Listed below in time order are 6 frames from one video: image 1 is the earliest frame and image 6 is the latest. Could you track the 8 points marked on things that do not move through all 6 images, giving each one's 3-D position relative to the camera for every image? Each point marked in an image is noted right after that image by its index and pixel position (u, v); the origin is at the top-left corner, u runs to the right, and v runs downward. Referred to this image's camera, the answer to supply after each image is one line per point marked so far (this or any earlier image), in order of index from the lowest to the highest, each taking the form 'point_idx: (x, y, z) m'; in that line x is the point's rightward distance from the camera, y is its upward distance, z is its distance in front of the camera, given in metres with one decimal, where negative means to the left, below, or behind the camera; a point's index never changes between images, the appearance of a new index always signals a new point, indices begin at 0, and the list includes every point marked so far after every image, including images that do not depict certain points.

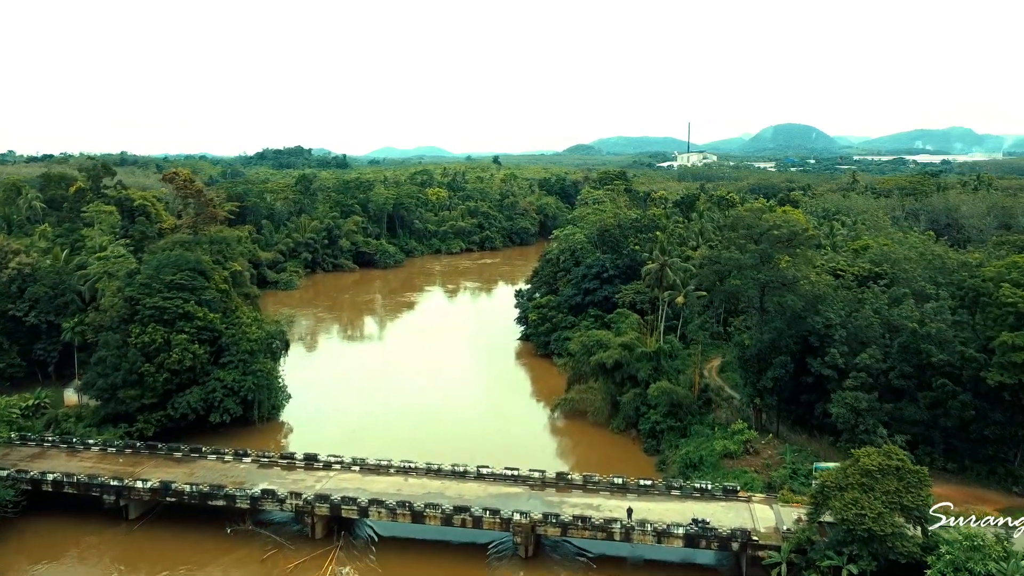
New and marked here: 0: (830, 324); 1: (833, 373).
0: (+8.8, -1.0, +18.6) m
1: (+8.7, -2.3, +18.2) m
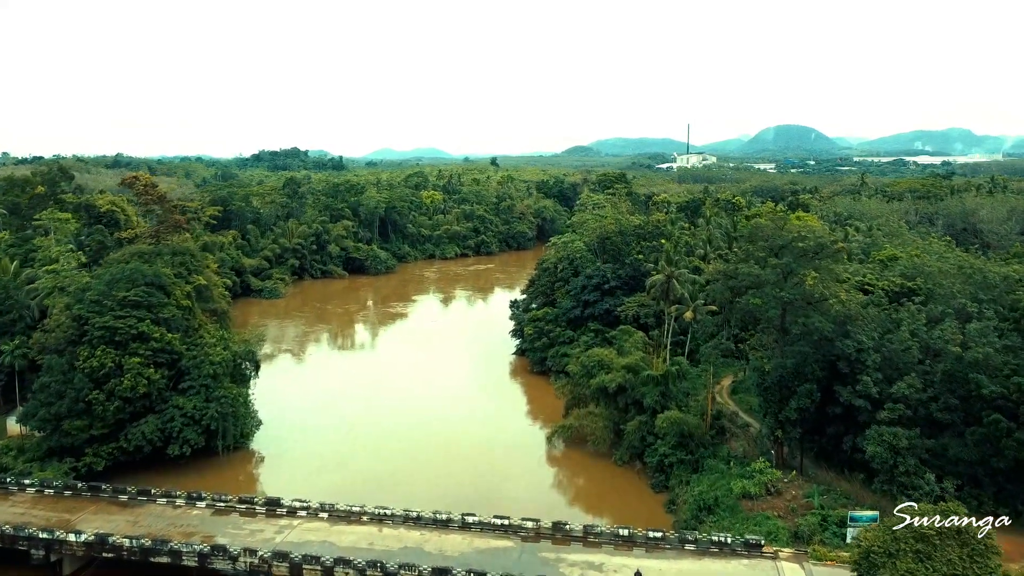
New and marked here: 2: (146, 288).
0: (+8.6, -1.5, +16.4) m
1: (+8.4, -2.8, +16.0) m
2: (-10.9, 0.0, +20.0) m
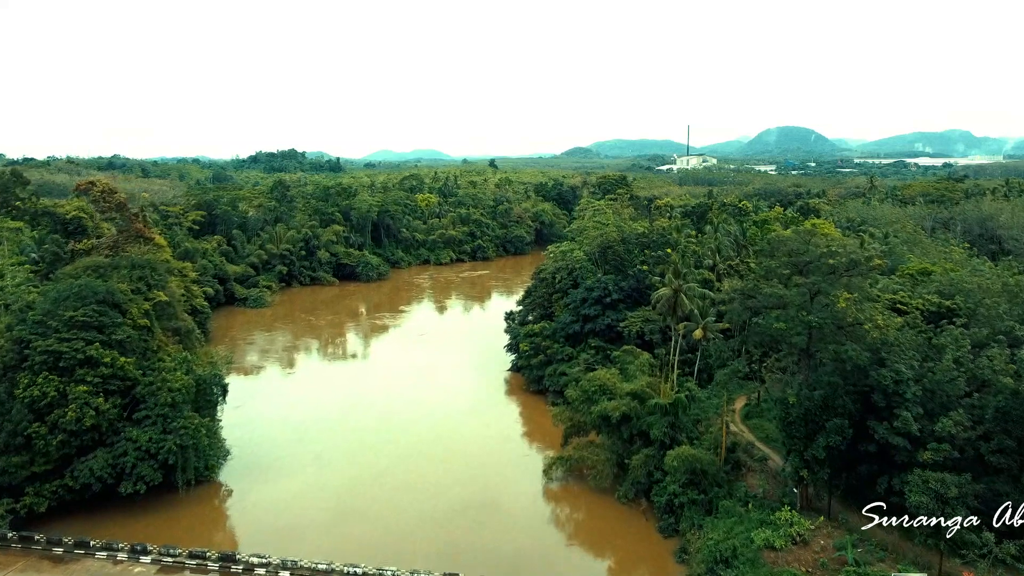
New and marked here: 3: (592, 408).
0: (+8.4, -2.0, +14.4) m
1: (+8.2, -3.3, +14.0) m
2: (-11.2, -0.5, +18.0) m
3: (+2.3, -3.5, +19.3) m
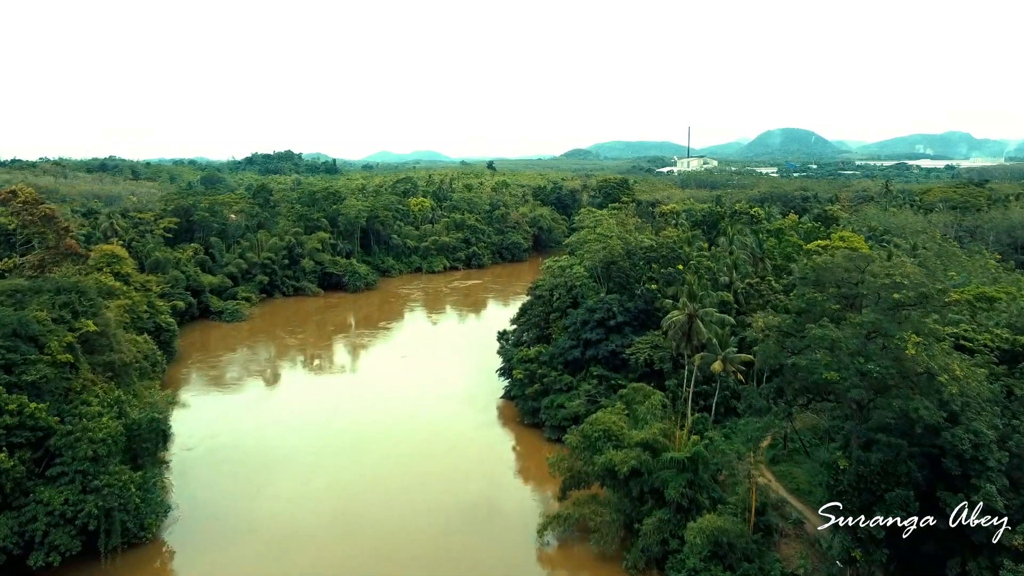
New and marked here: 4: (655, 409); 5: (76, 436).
0: (+8.1, -2.7, +11.6) m
1: (+8.0, -4.0, +11.2) m
2: (-11.4, -1.2, +15.1) m
3: (+2.1, -4.2, +16.4) m
4: (+3.7, -3.2, +17.4) m
5: (-9.8, -3.3, +15.1) m
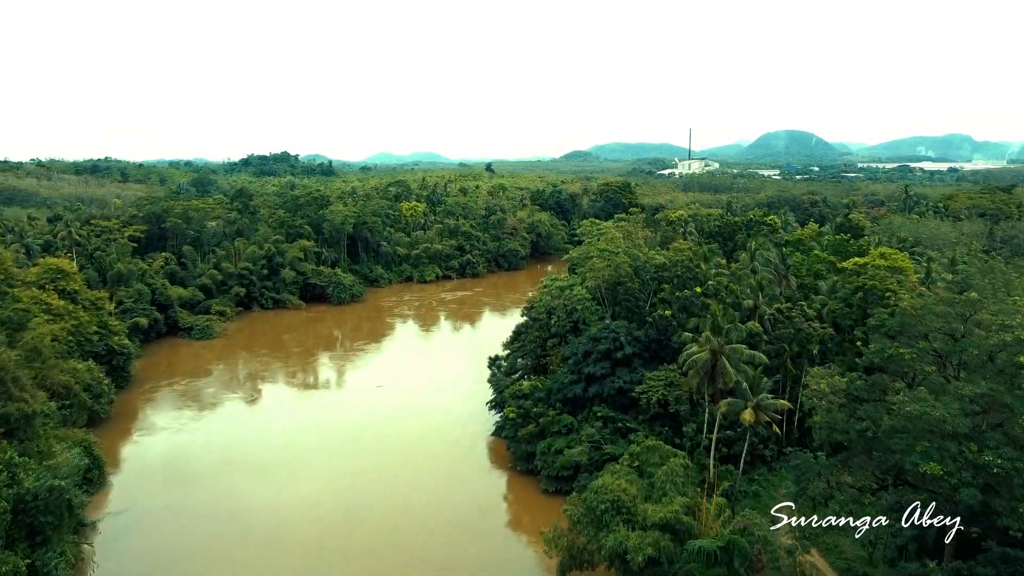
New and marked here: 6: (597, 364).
0: (+7.9, -3.4, +8.4) m
1: (+7.7, -4.7, +8.0) m
2: (-11.7, -1.9, +11.9) m
3: (+1.8, -4.9, +13.2) m
4: (+3.4, -3.9, +14.2) m
5: (-10.1, -4.0, +11.9) m
6: (+2.5, -2.2, +19.6) m
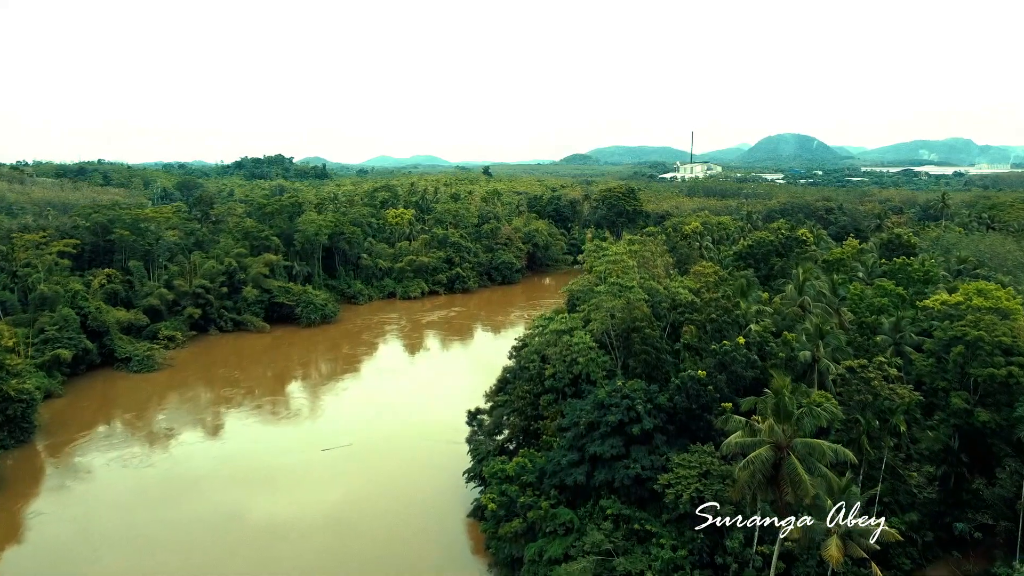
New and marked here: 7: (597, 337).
0: (+7.4, -4.5, +3.3) m
1: (+7.2, -5.8, +2.9) m
2: (-12.1, -3.0, +6.8) m
3: (+1.3, -6.0, +8.2) m
4: (+3.0, -5.0, +9.2) m
5: (-10.5, -5.1, +6.8) m
6: (+2.0, -3.3, +14.6) m
7: (+2.2, -1.2, +17.7) m
